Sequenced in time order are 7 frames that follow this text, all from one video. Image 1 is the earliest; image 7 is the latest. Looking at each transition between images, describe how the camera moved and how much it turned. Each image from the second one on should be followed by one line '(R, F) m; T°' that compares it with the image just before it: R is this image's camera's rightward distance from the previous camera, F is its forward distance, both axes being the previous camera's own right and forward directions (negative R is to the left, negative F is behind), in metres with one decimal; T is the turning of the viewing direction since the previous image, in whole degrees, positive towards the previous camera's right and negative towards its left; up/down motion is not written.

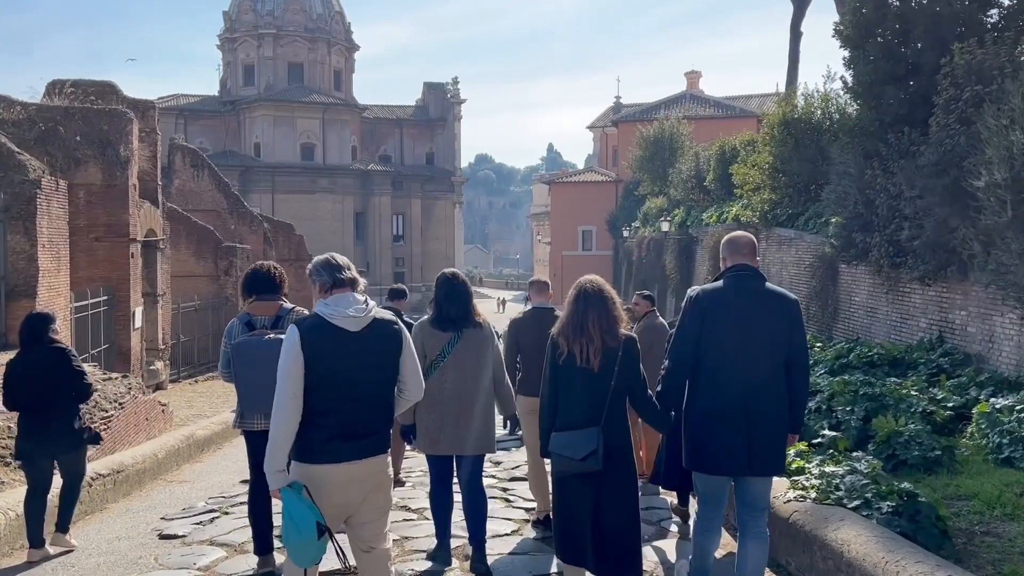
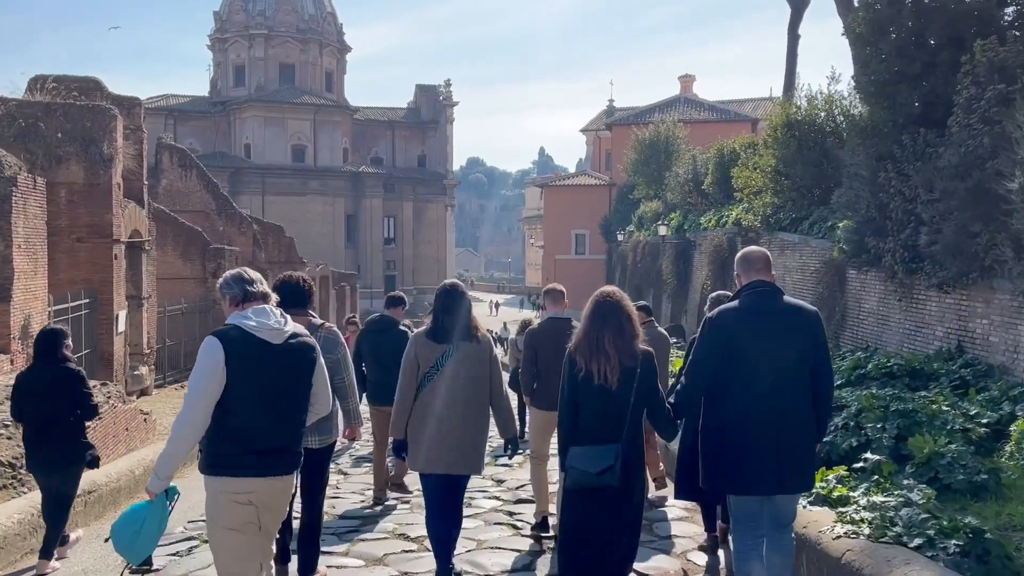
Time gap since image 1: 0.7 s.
(-0.1, +0.5) m; +1°
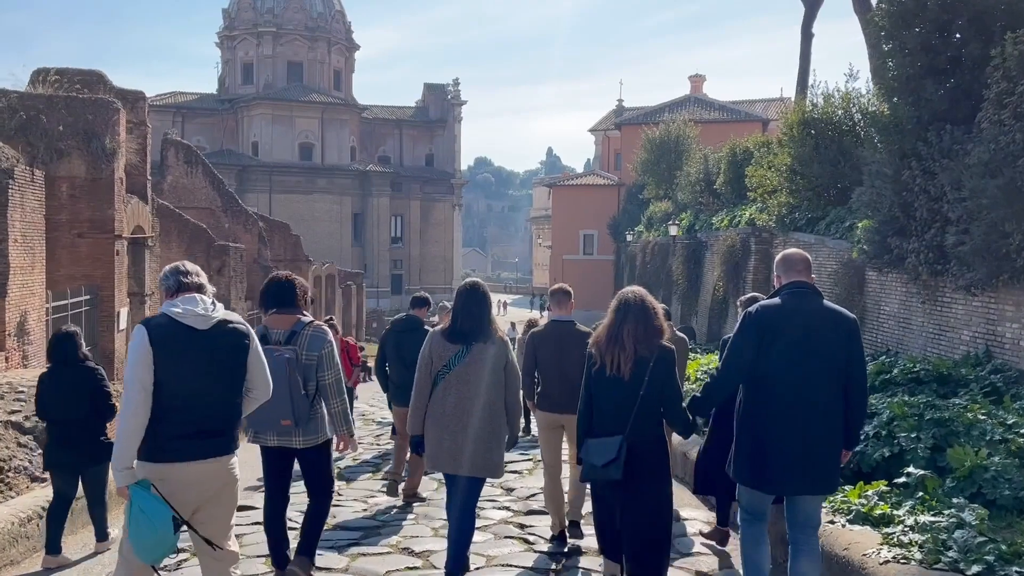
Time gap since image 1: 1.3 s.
(0.0, +0.3) m; 0°
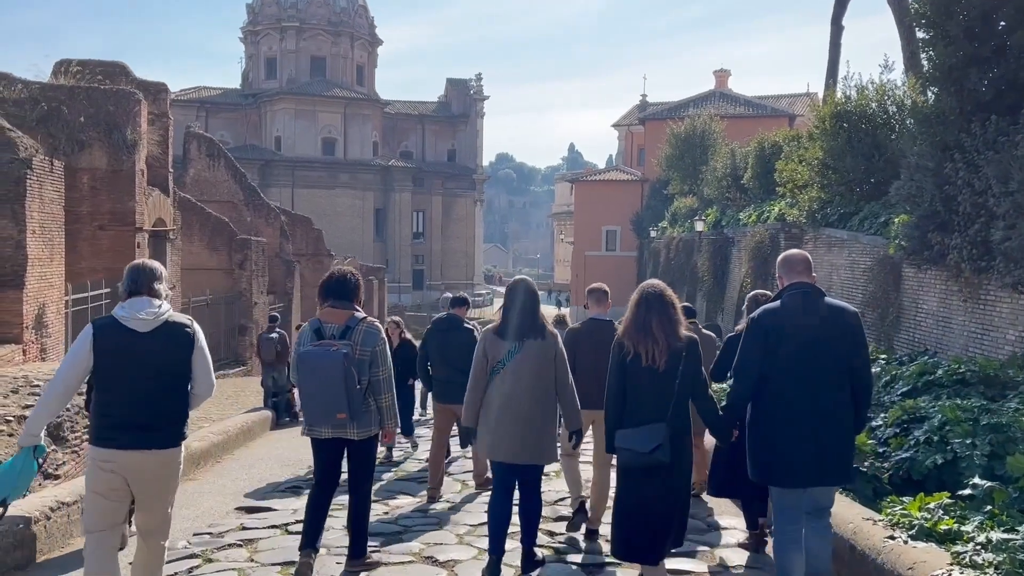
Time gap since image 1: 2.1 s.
(-0.1, +0.3) m; -1°
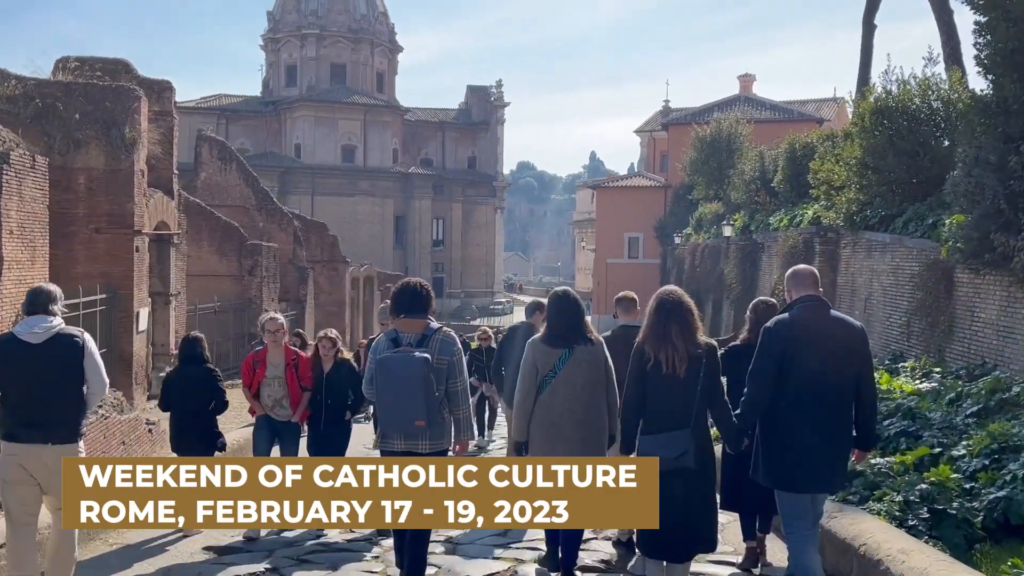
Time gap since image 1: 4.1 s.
(0.0, +0.9) m; -1°
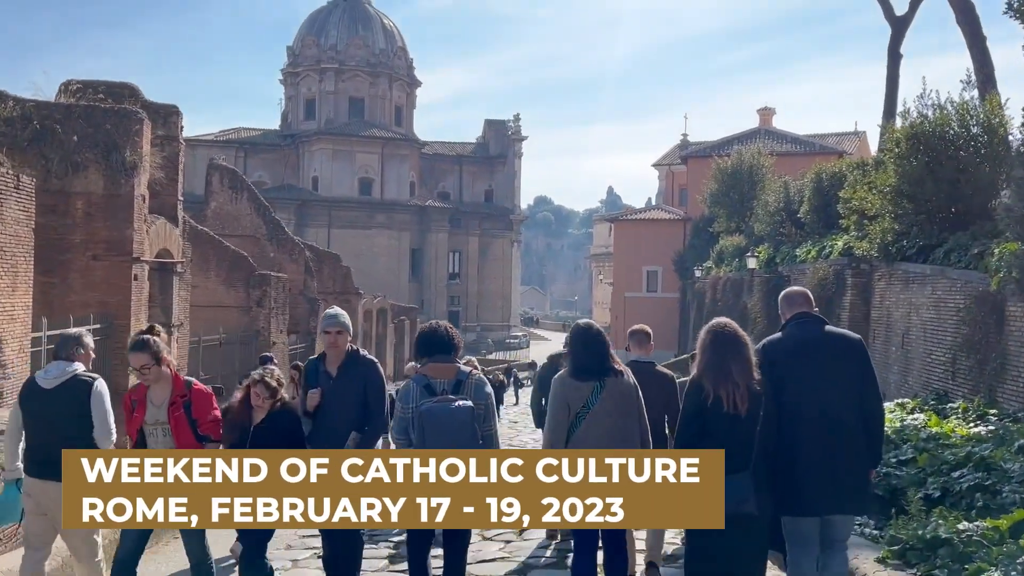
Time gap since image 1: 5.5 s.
(0.0, +0.8) m; -1°
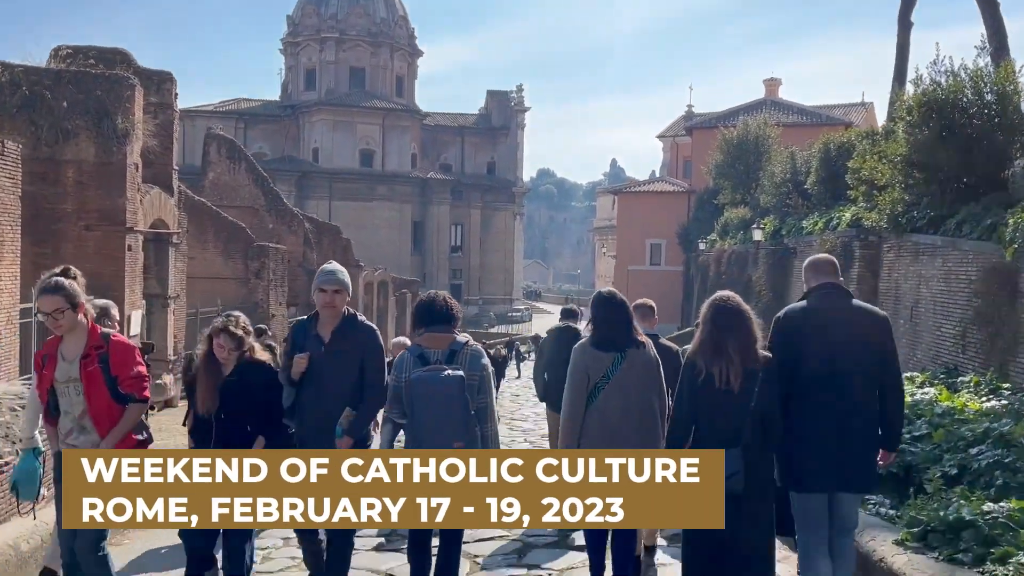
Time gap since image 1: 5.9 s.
(0.0, +0.3) m; 0°
